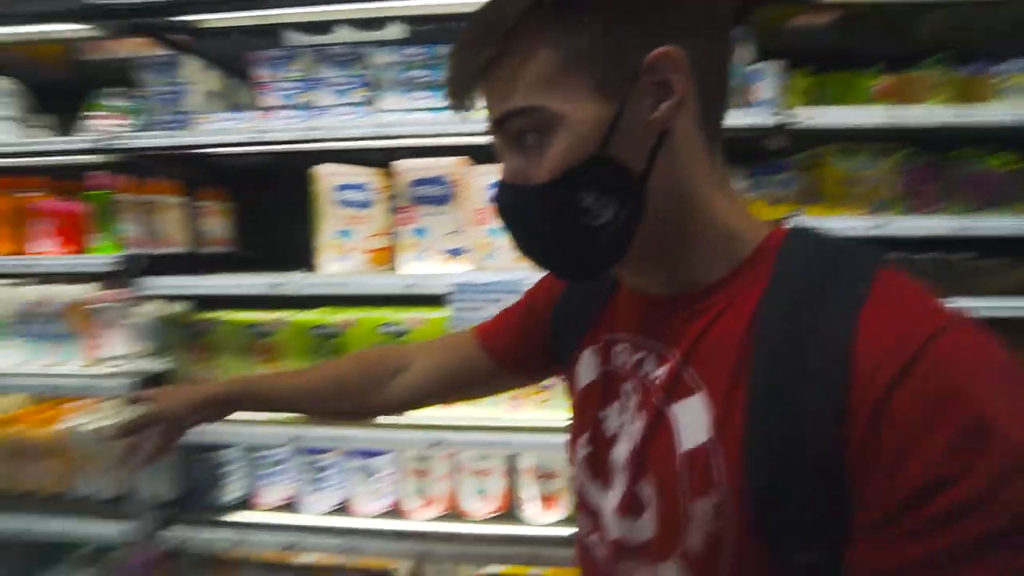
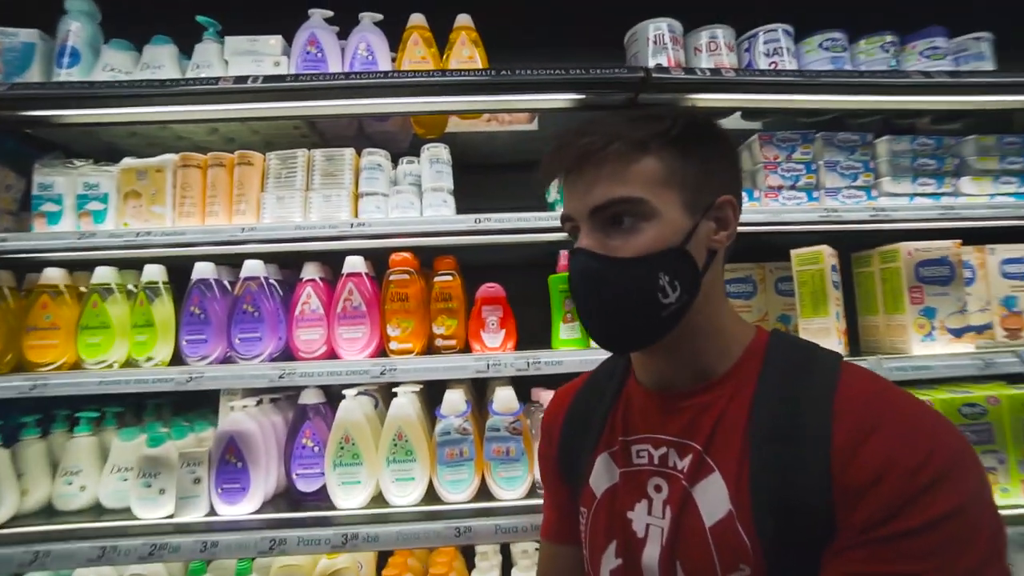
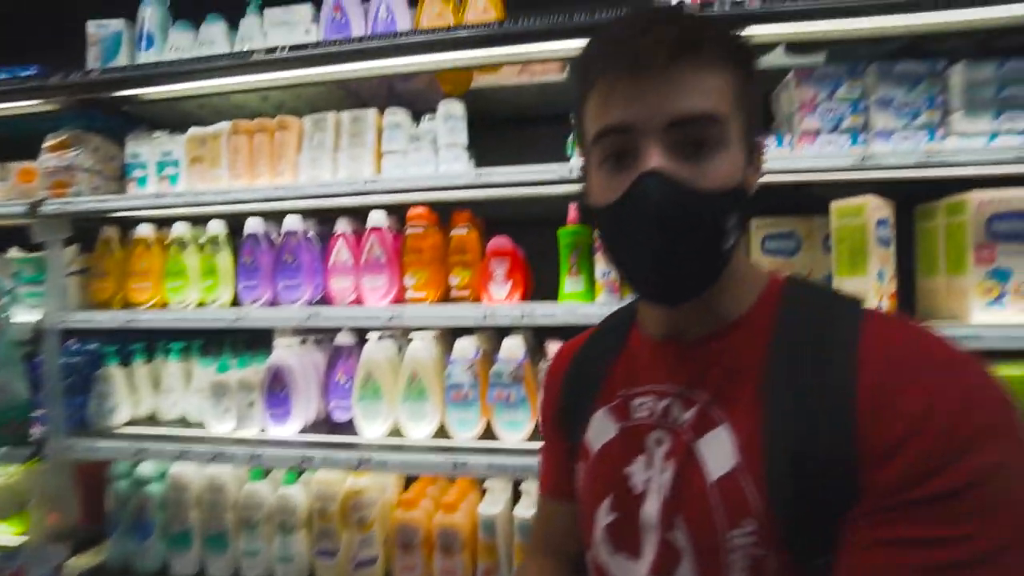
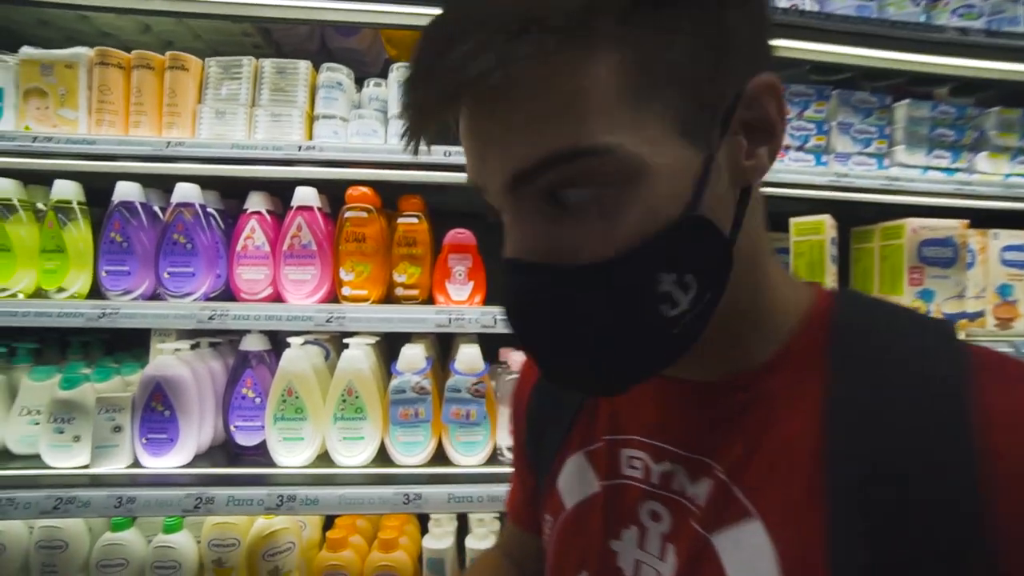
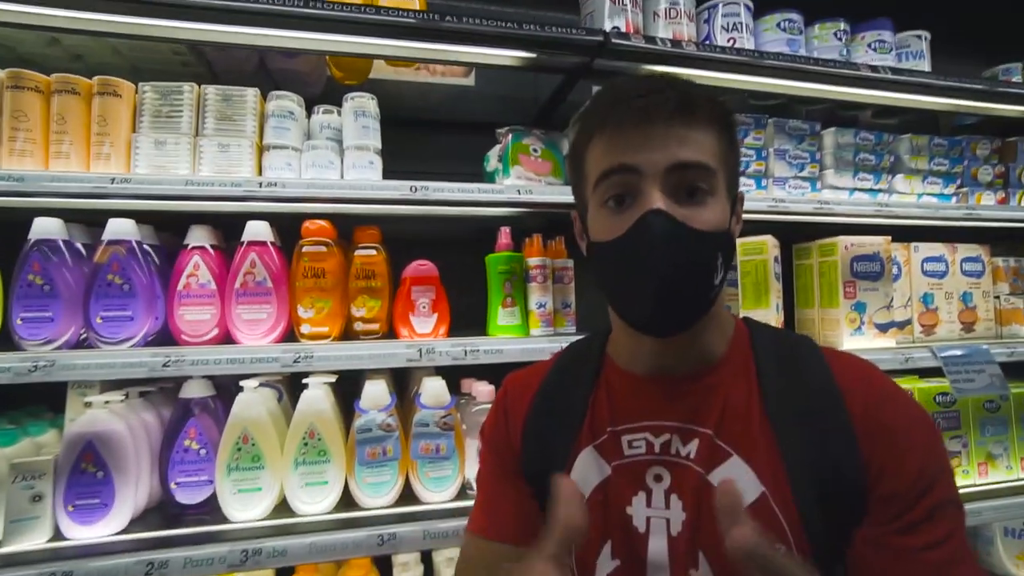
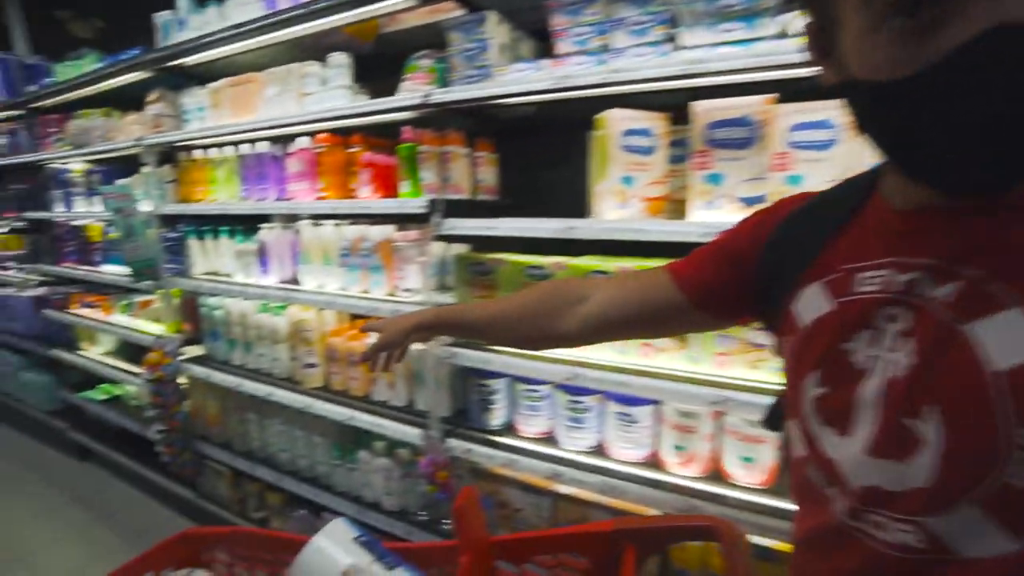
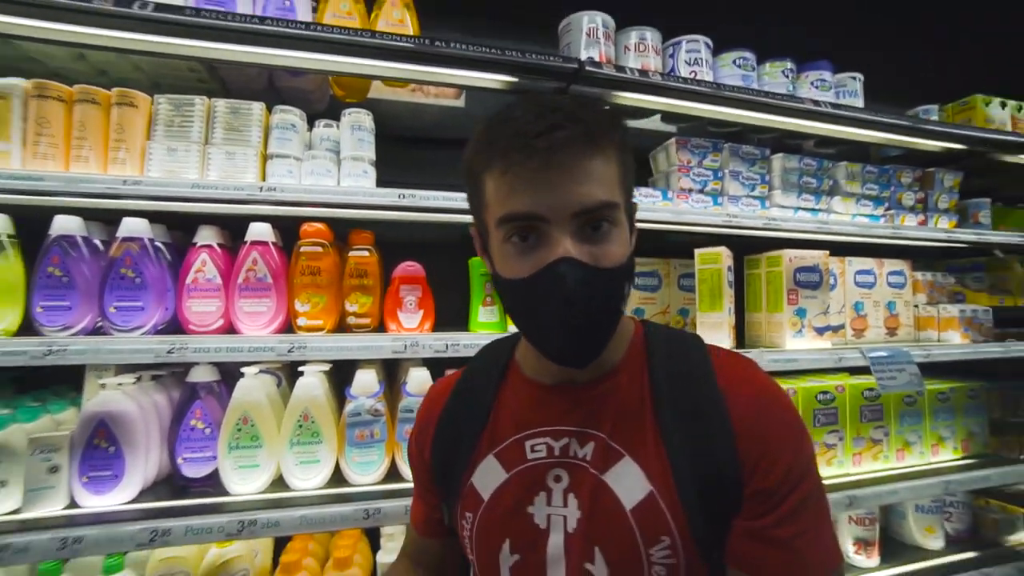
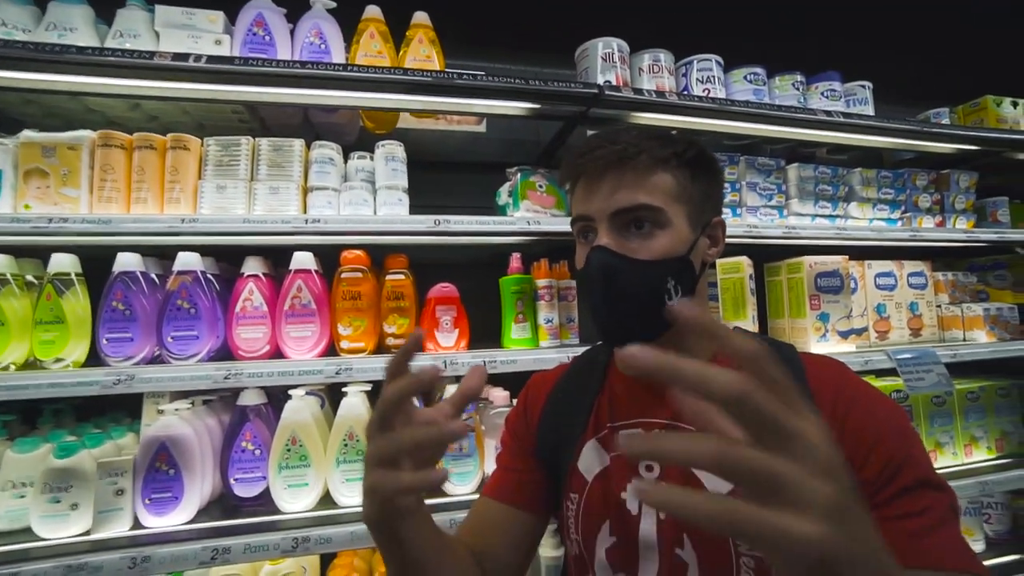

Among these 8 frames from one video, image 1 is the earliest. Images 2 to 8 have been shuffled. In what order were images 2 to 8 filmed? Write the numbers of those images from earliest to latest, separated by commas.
6, 3, 2, 8, 5, 7, 4
